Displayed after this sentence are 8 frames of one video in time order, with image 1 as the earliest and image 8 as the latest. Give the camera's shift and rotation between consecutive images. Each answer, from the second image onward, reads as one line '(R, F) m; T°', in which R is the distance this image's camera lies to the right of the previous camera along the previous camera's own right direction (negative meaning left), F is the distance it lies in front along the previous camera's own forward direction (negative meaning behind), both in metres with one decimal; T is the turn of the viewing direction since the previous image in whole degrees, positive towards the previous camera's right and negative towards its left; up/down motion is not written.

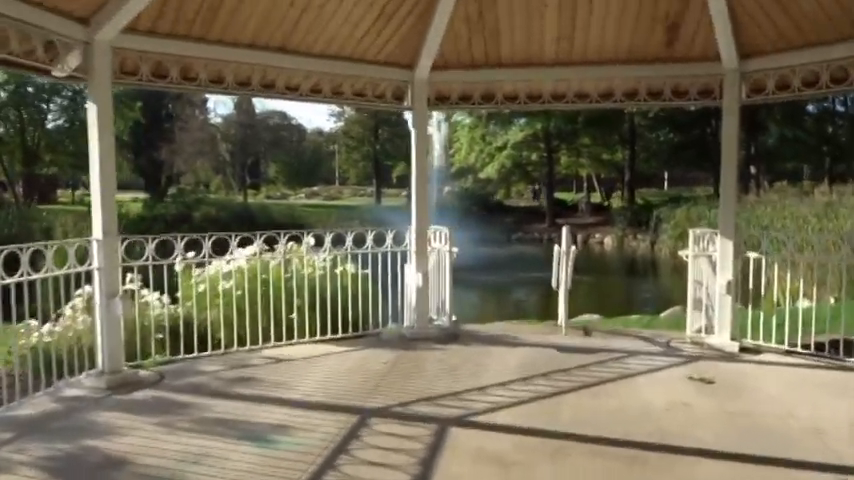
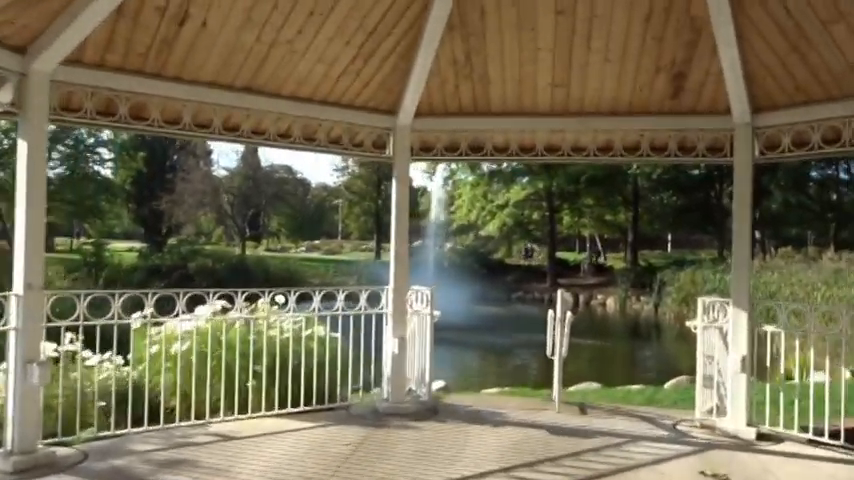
(+0.1, +0.4) m; 0°
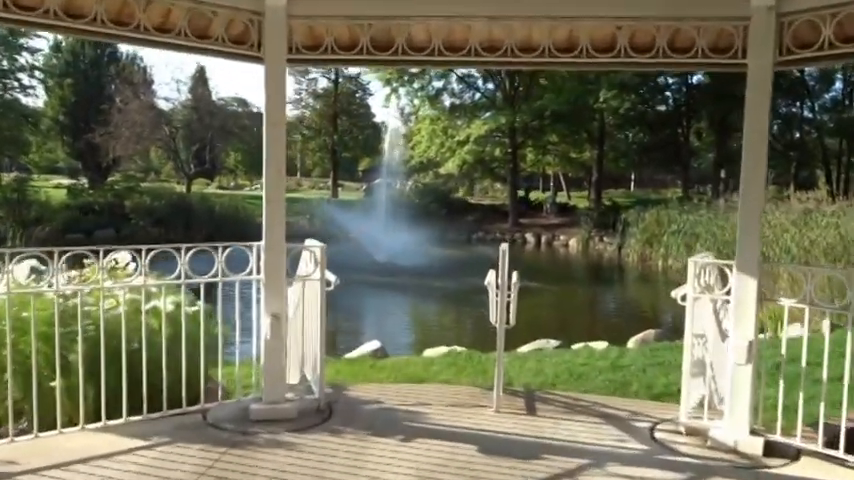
(+0.3, +1.1) m; +3°
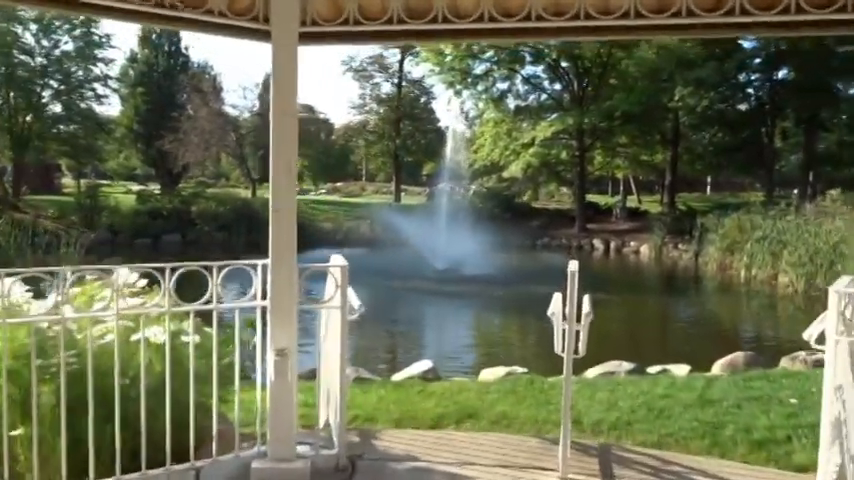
(+0.1, +0.6) m; -6°
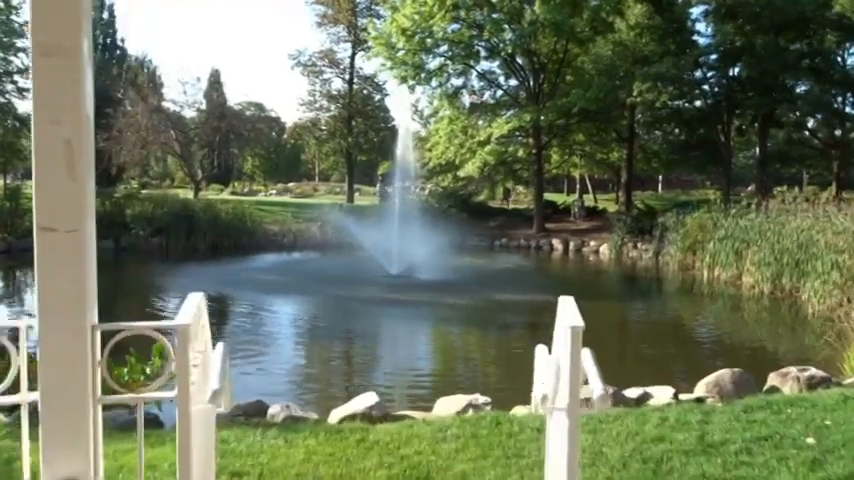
(+0.1, +1.0) m; +4°
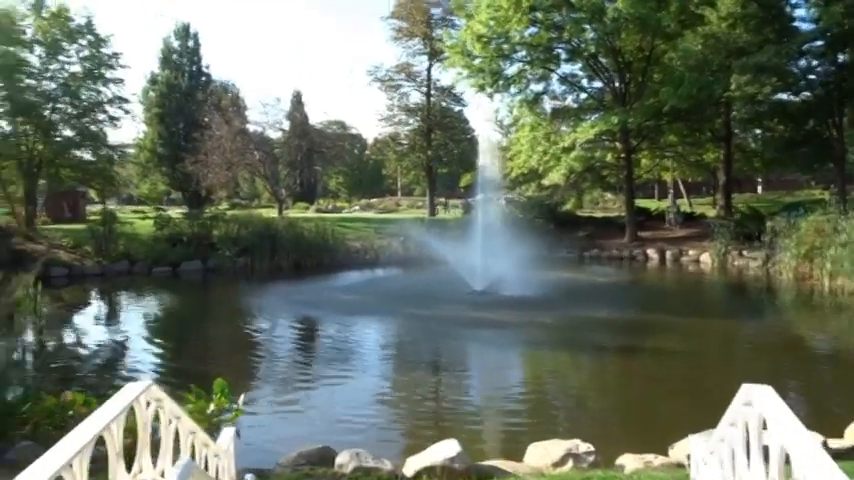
(0.0, +0.7) m; -7°
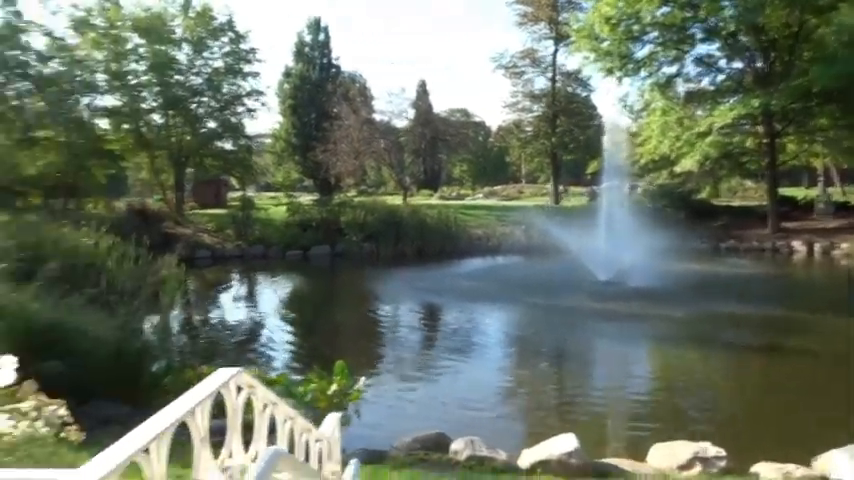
(0.0, +0.1) m; -10°
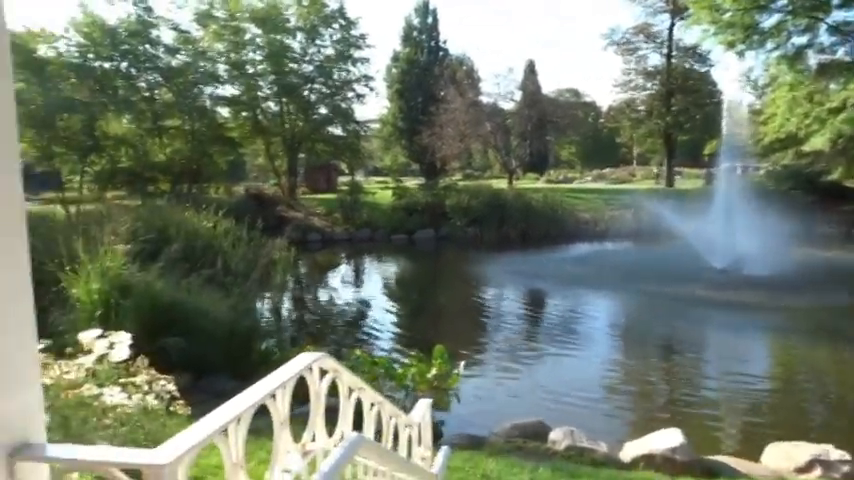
(0.0, +0.1) m; -9°
